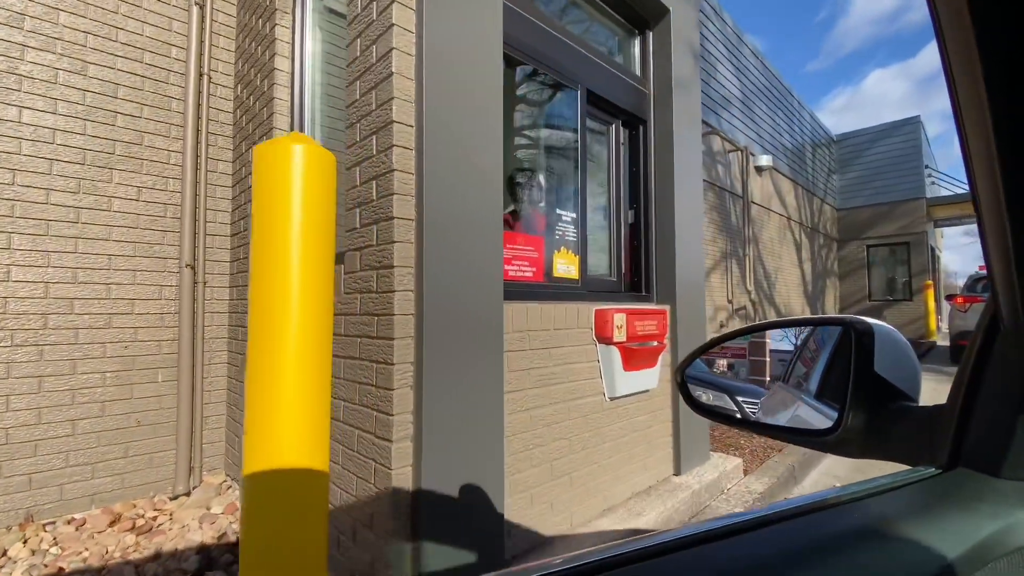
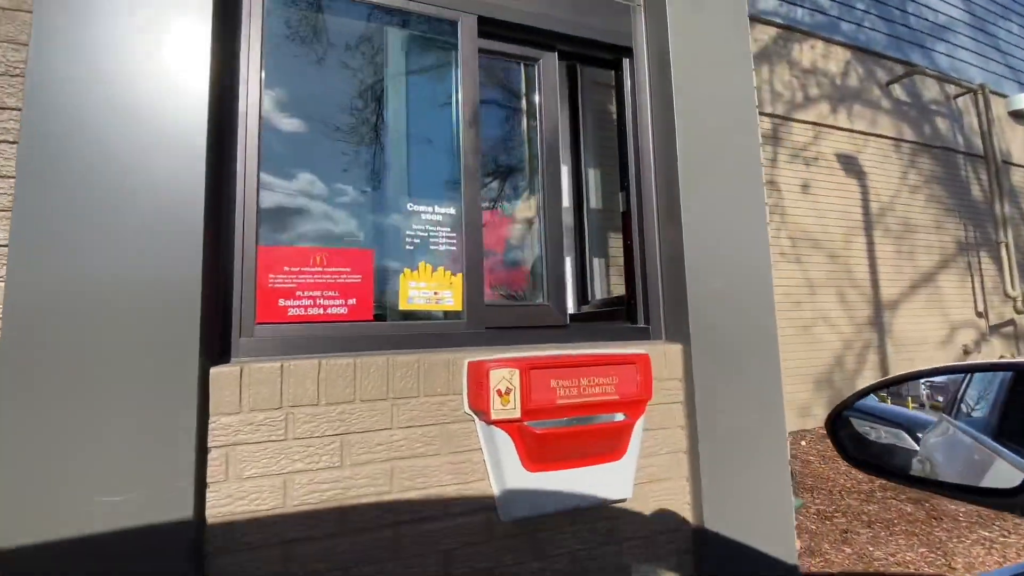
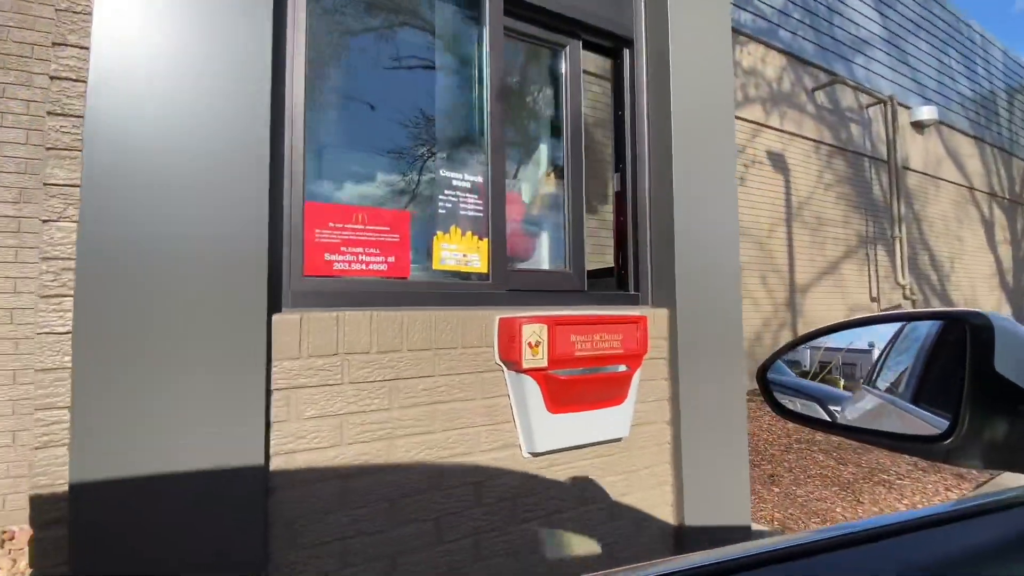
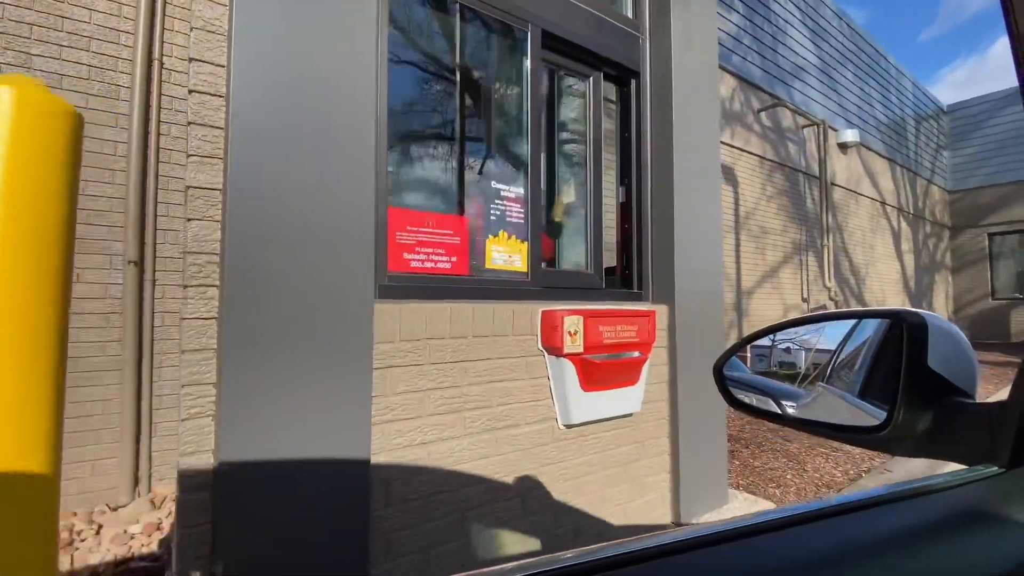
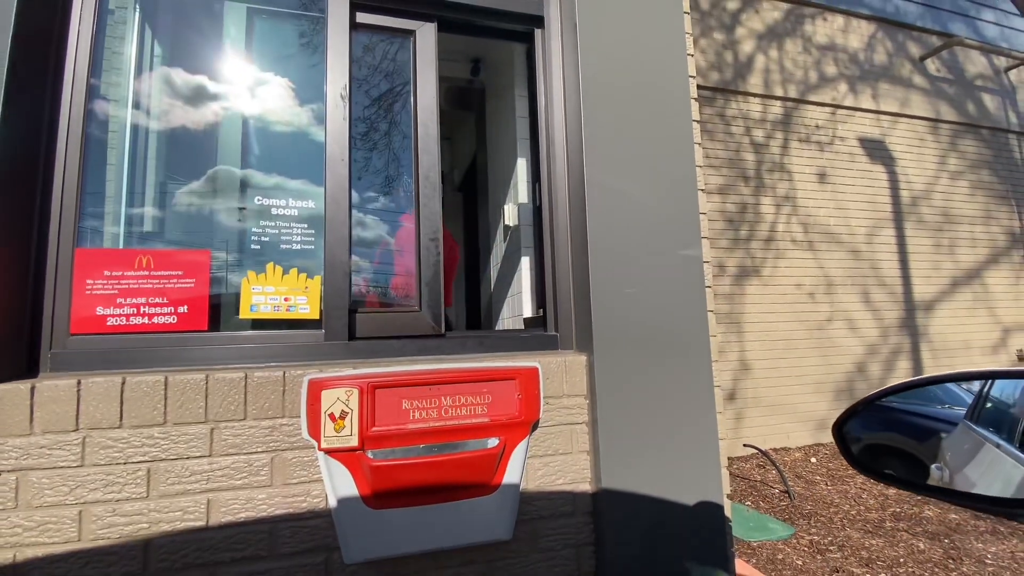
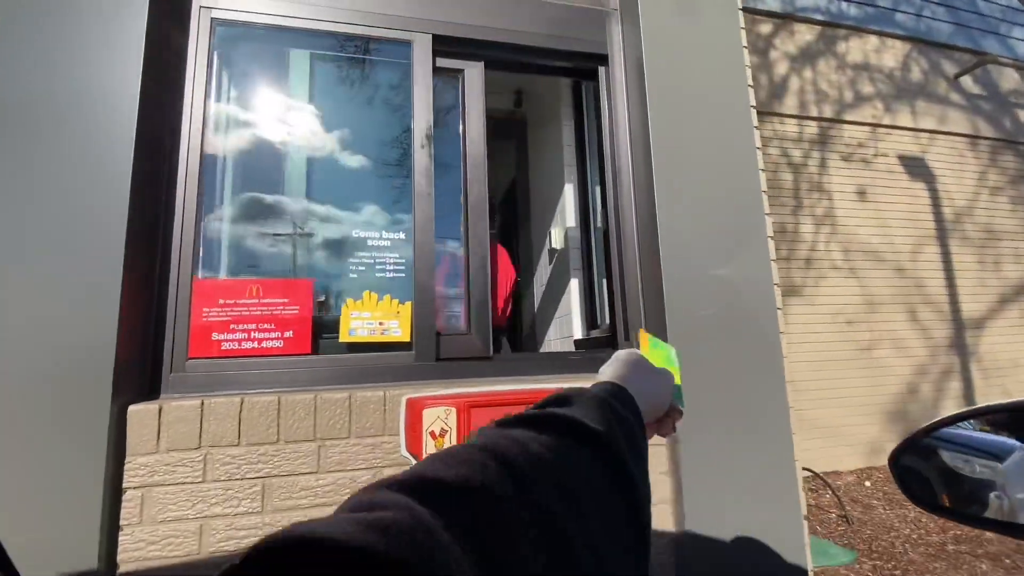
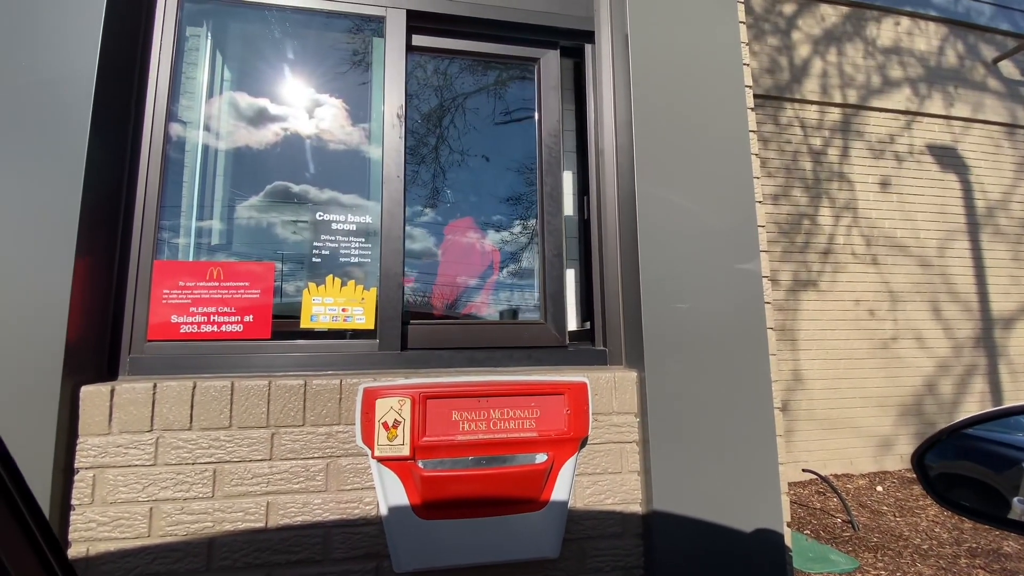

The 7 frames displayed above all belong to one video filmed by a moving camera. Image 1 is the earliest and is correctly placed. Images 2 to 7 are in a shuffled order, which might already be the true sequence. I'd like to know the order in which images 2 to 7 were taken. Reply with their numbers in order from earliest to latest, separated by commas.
4, 3, 2, 6, 5, 7
